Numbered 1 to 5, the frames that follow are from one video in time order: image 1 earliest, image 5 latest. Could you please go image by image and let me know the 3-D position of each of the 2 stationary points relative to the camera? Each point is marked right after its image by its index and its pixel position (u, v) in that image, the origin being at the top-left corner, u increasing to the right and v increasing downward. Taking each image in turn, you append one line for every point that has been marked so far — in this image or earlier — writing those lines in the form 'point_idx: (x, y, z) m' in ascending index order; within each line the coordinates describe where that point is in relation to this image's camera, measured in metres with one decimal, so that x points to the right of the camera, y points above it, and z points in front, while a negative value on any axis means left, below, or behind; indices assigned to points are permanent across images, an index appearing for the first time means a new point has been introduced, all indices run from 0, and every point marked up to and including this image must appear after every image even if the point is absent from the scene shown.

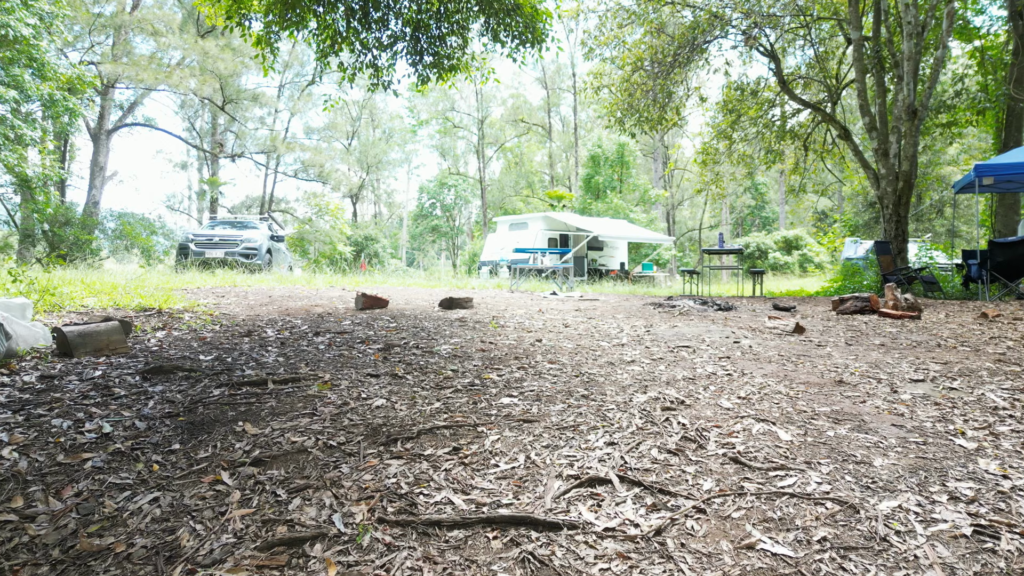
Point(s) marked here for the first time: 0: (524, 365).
0: (+0.1, -0.5, +2.9) m
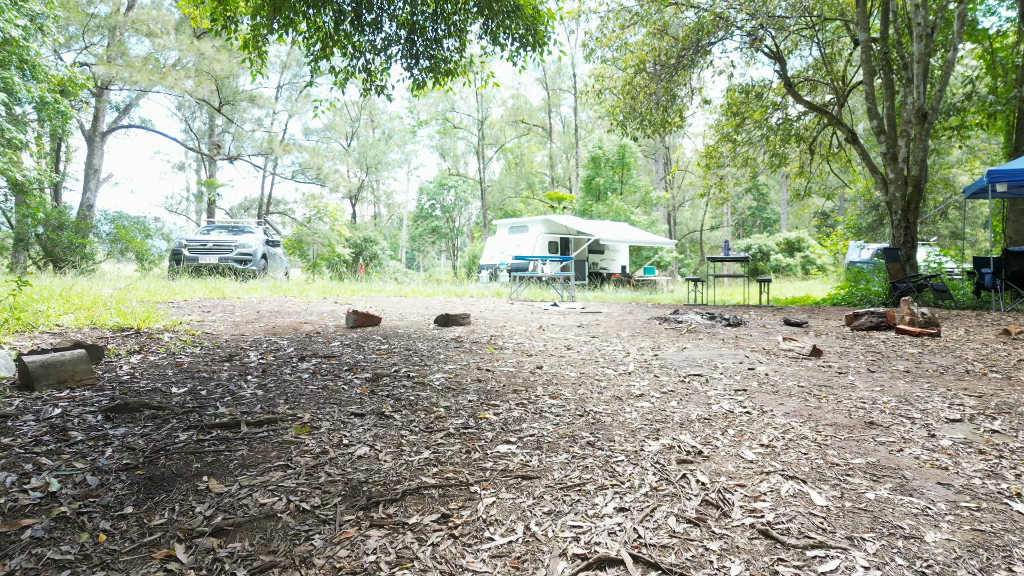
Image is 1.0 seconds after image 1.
0: (+0.1, -0.6, +2.7) m
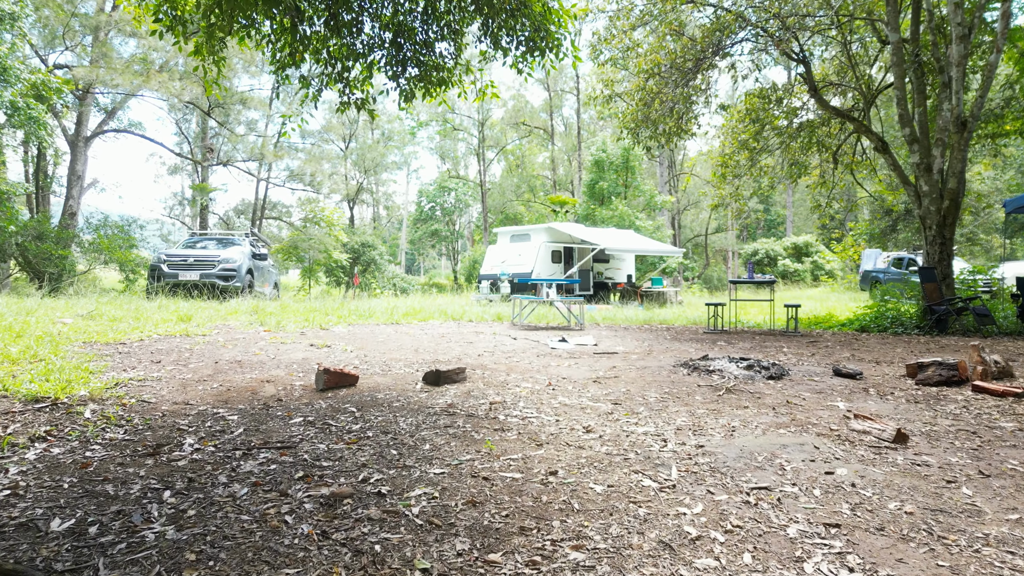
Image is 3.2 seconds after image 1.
0: (+0.1, -1.0, +1.9) m
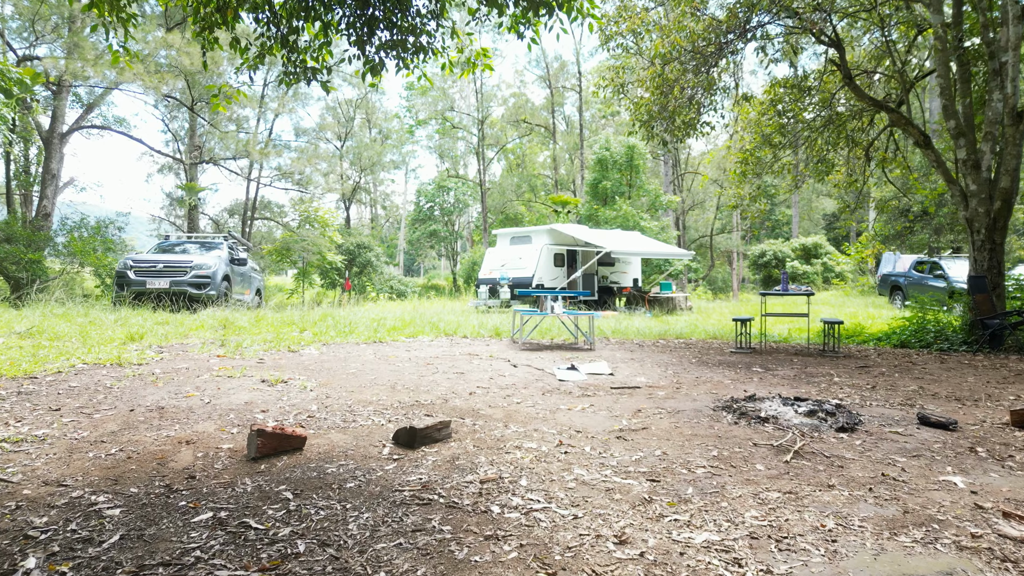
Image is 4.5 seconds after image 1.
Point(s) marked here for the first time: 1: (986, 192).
0: (+0.1, -1.2, +0.9) m
1: (+8.1, +1.7, +8.4) m
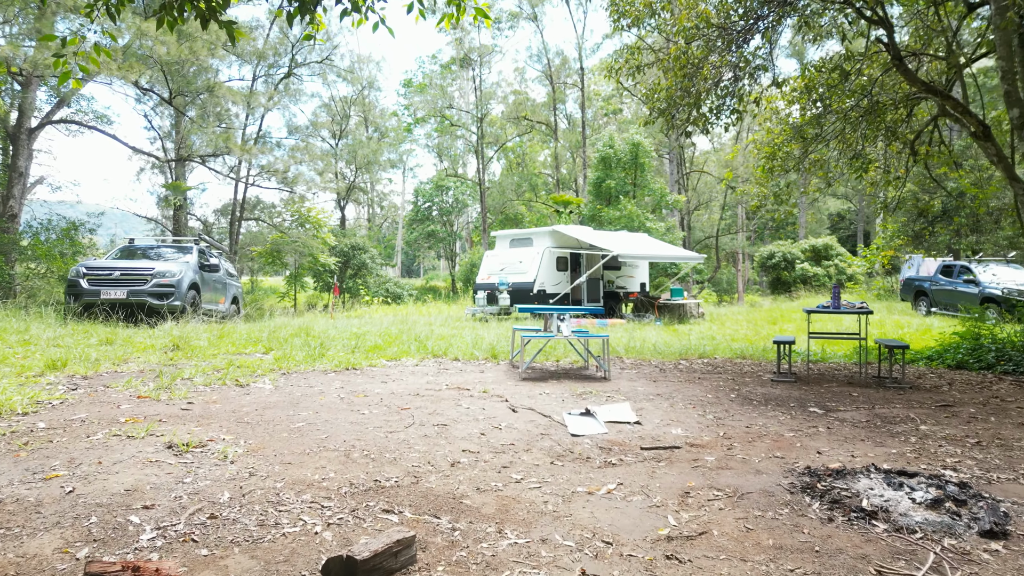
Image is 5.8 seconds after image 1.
0: (+0.1, -1.4, -0.2) m
1: (+8.1, +1.5, +7.3) m
